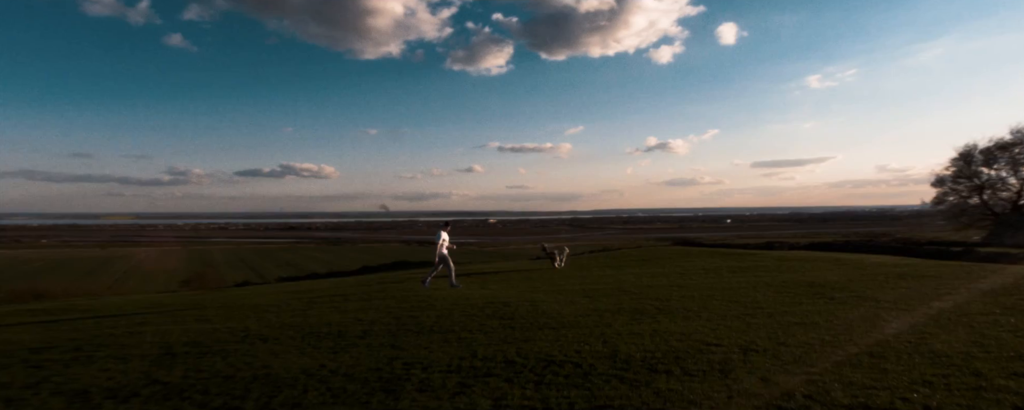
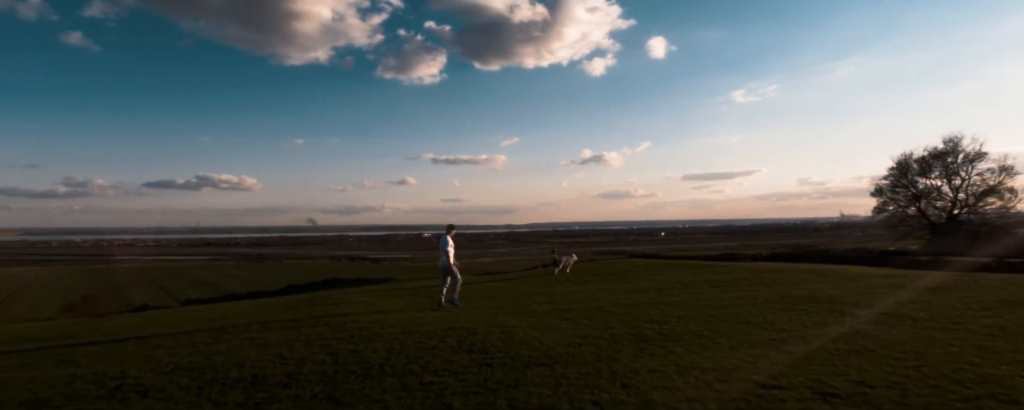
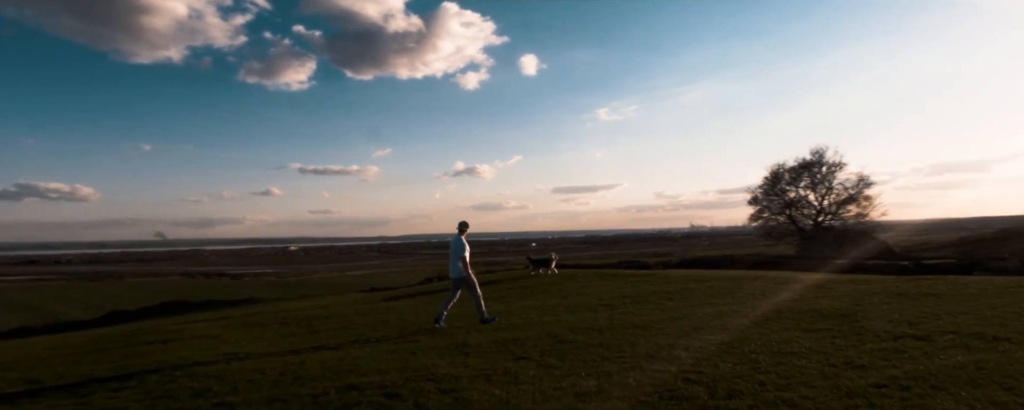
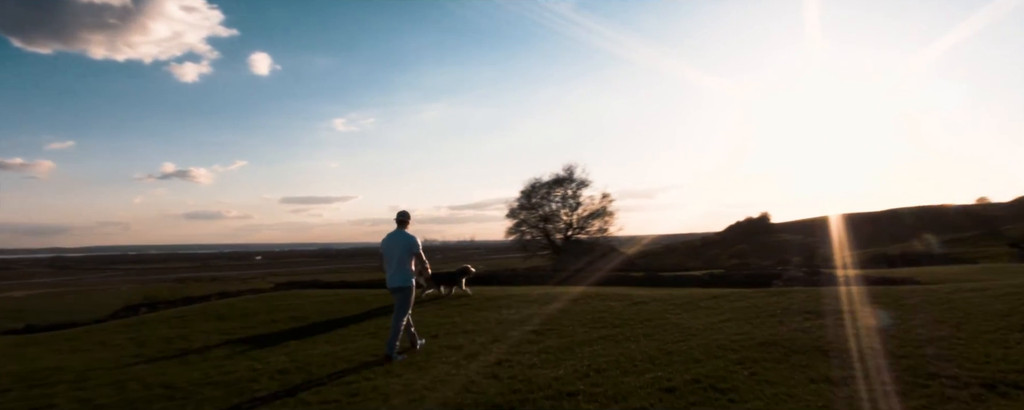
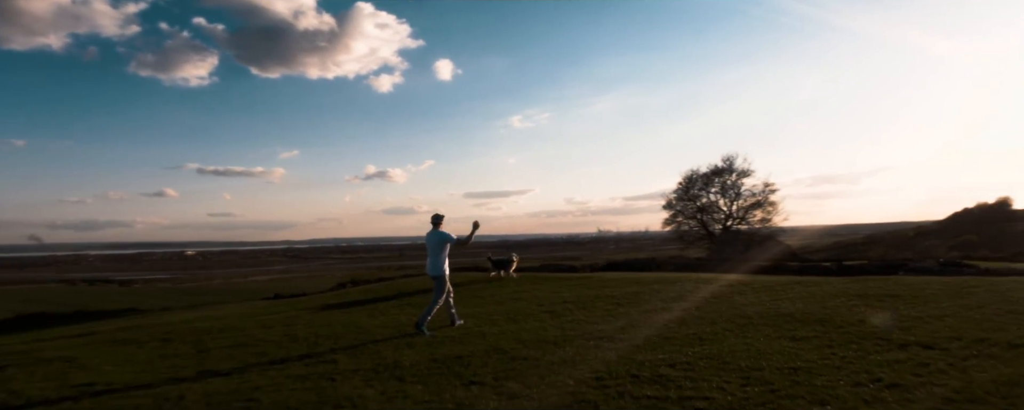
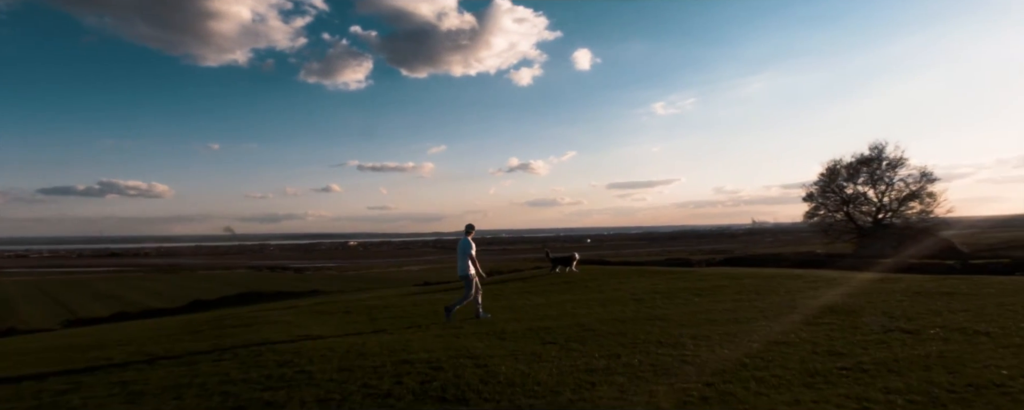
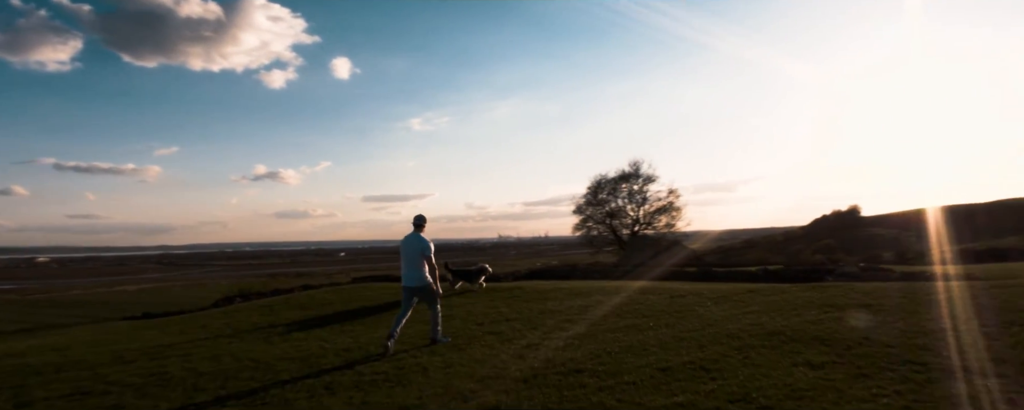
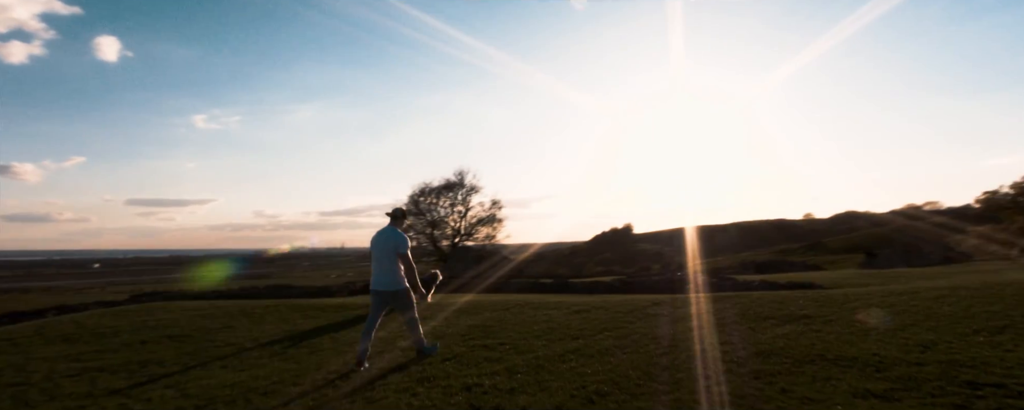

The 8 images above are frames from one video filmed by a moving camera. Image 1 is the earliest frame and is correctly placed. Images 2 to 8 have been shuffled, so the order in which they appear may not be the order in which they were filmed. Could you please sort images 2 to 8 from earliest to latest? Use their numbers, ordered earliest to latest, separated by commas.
2, 6, 3, 5, 7, 4, 8
